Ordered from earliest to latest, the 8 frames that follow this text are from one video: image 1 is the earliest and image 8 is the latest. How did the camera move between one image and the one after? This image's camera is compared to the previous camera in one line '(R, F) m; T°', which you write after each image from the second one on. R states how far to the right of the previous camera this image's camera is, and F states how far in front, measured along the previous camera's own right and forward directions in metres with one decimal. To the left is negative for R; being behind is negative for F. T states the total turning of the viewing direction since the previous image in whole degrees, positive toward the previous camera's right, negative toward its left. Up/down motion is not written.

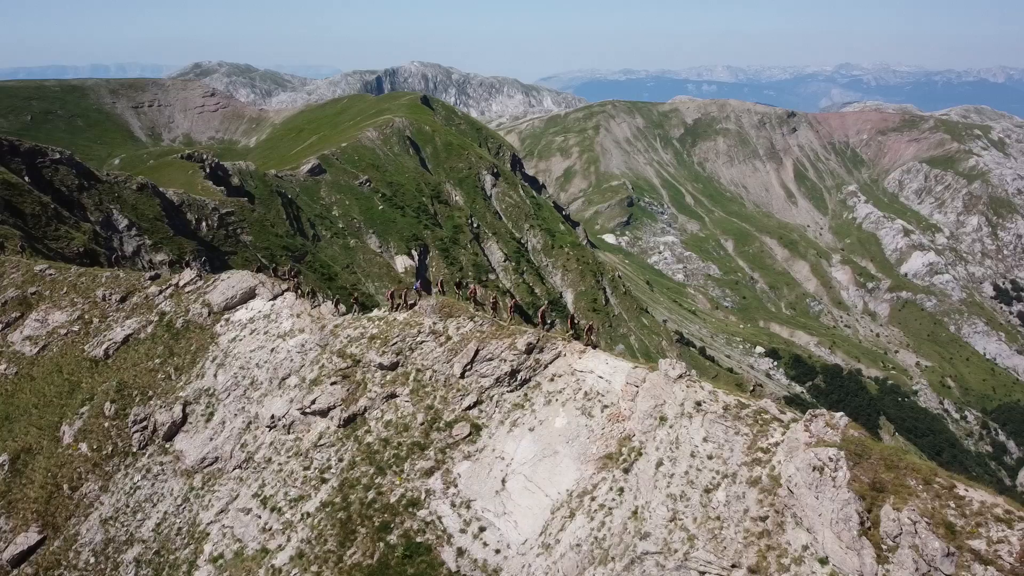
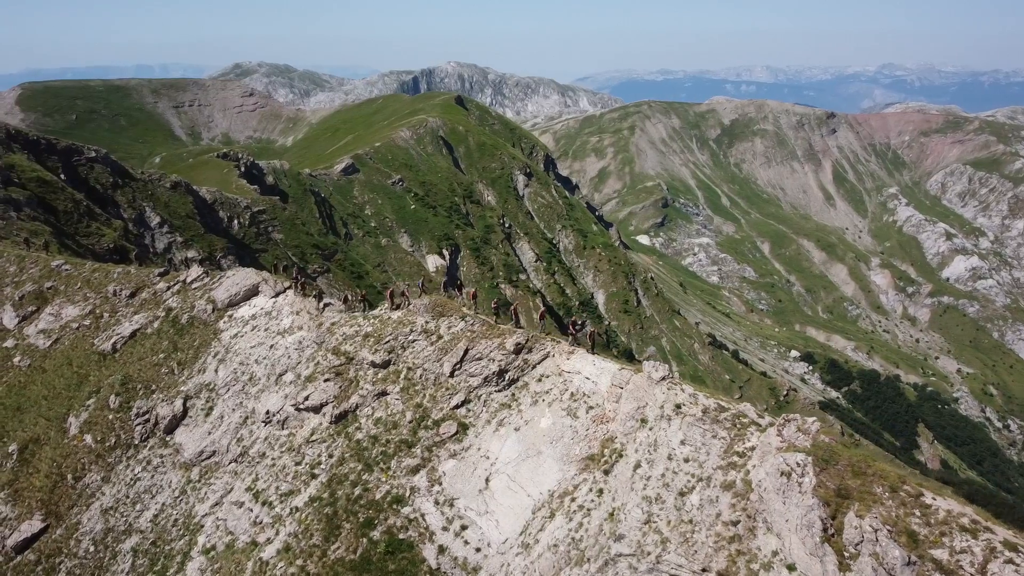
(+1.9, -0.1) m; -2°
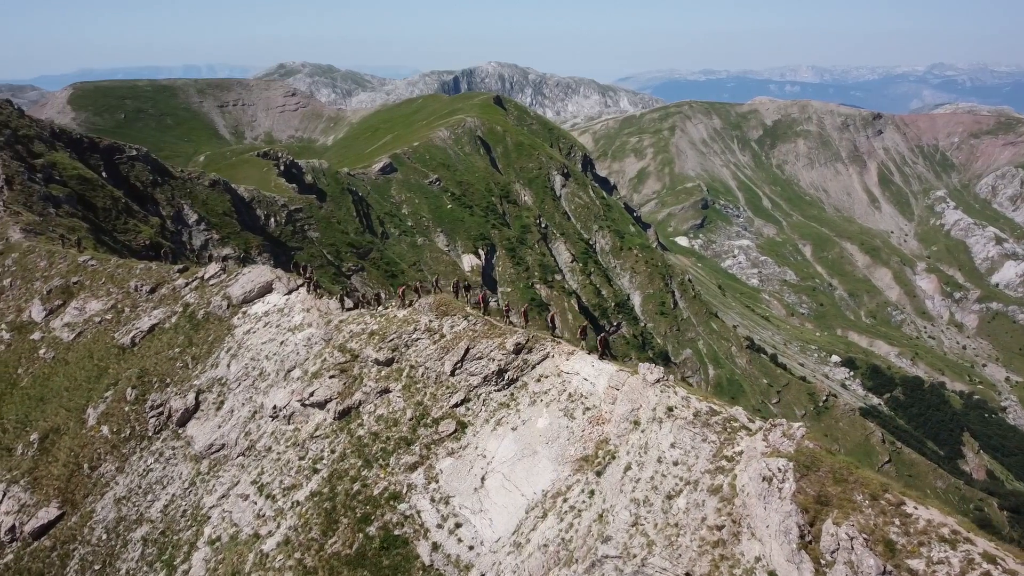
(+1.5, -0.1) m; -3°
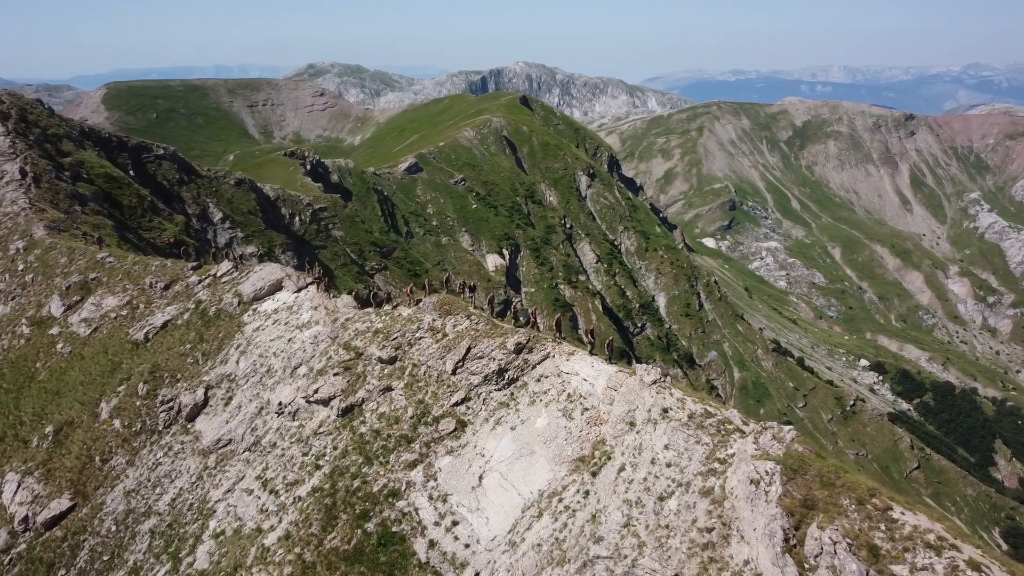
(+1.0, -0.1) m; -2°
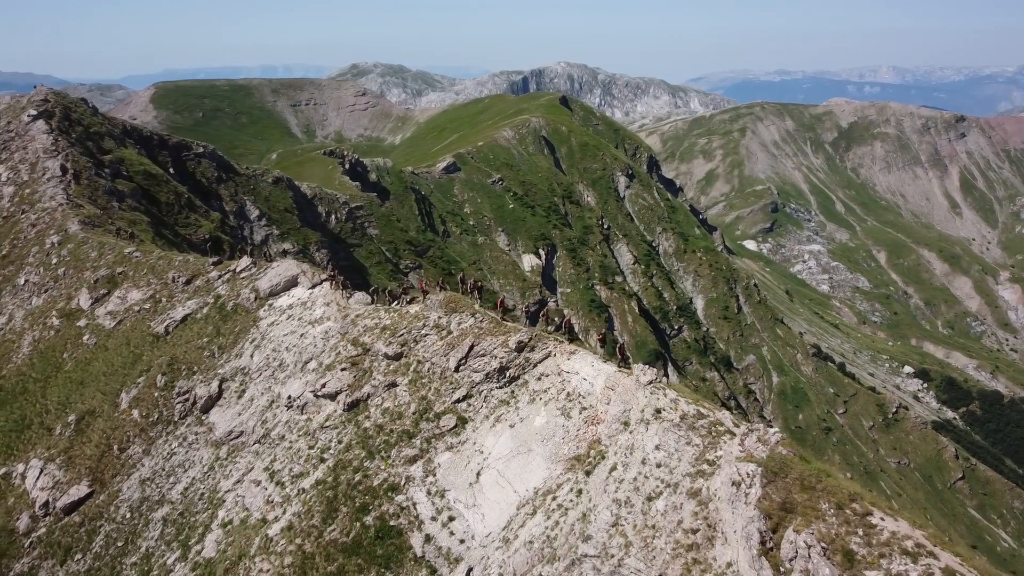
(+1.5, -0.1) m; -3°
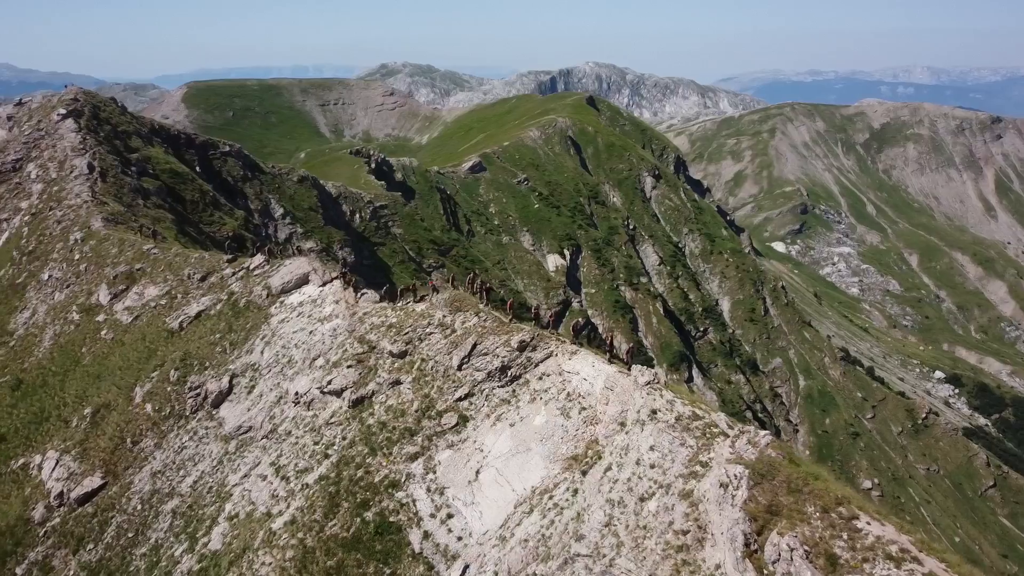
(+1.0, -0.1) m; -2°
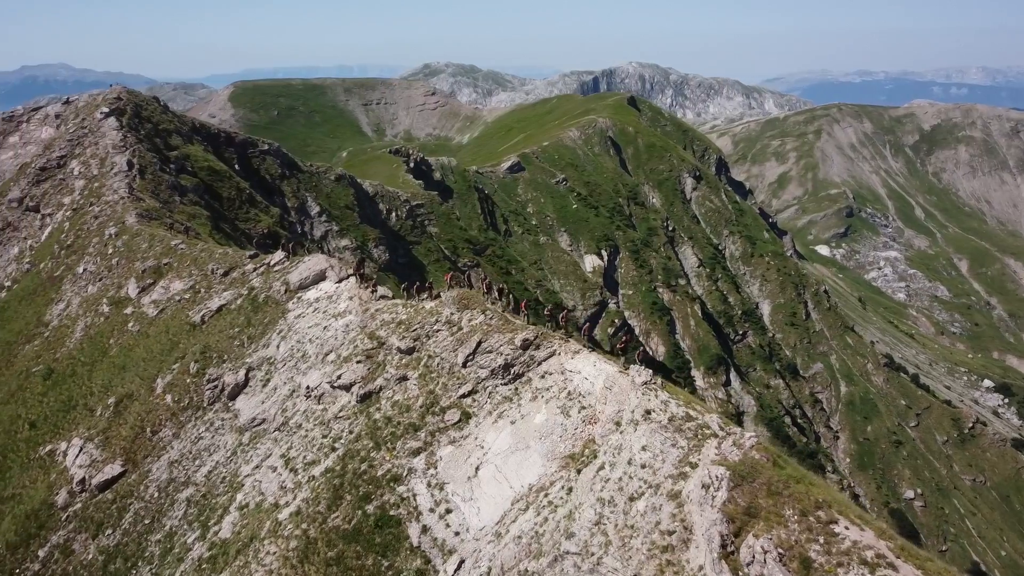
(+1.5, -0.2) m; -3°
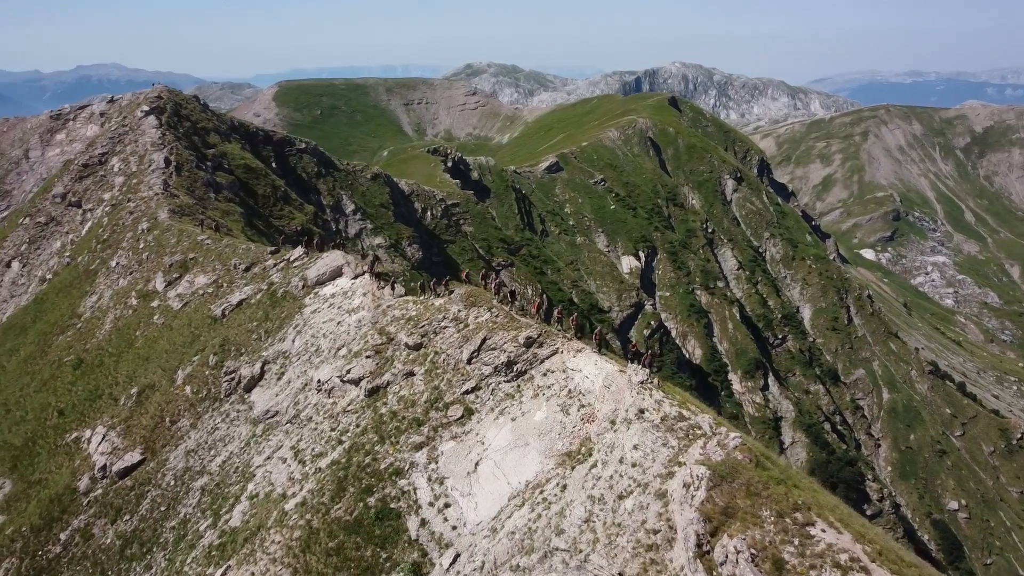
(+1.5, -0.2) m; -3°
